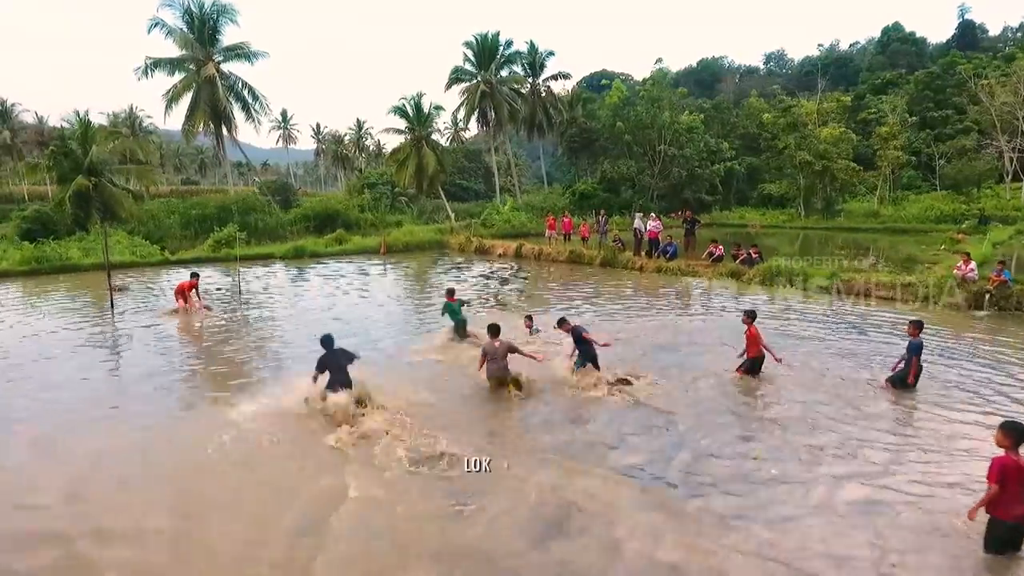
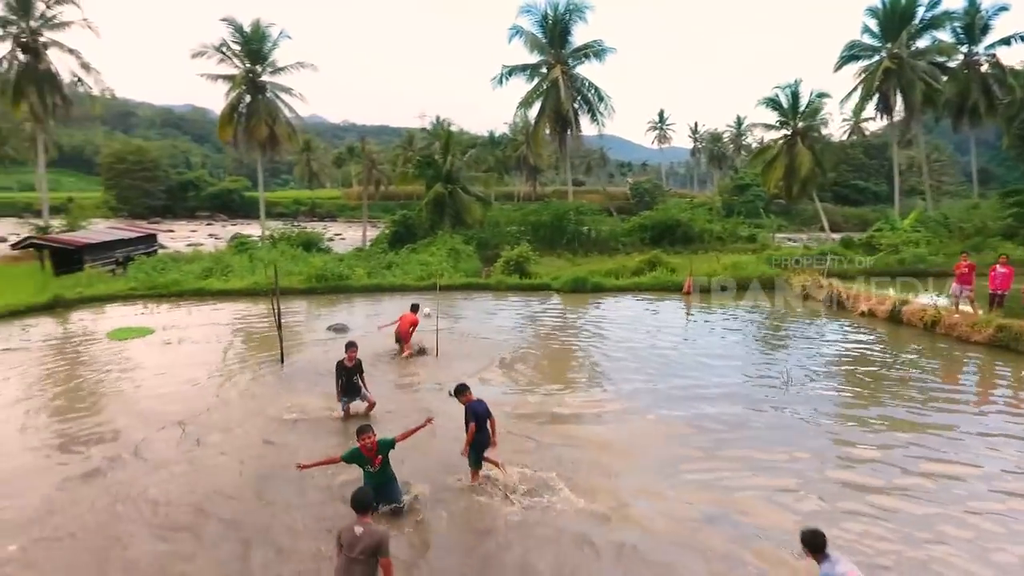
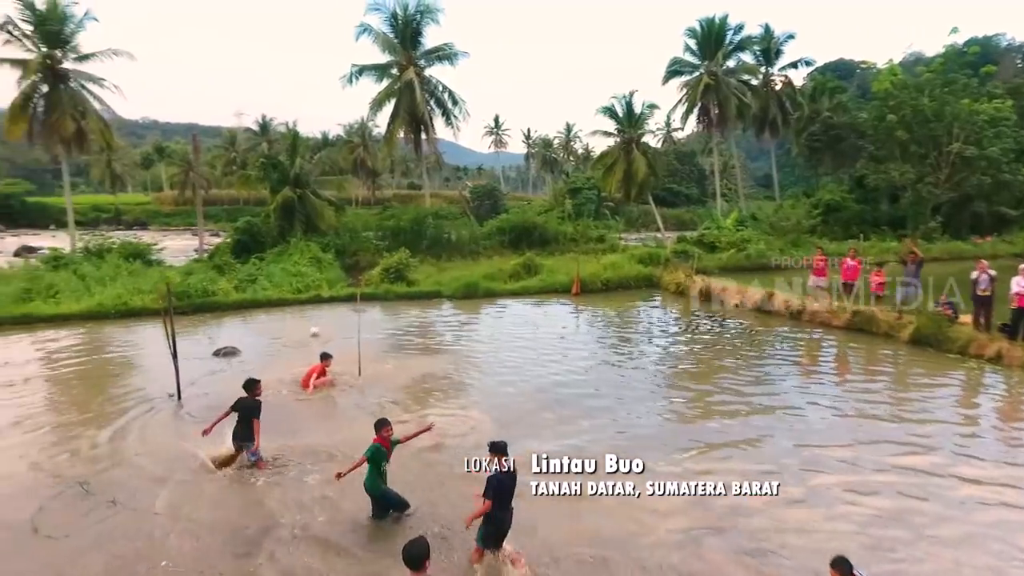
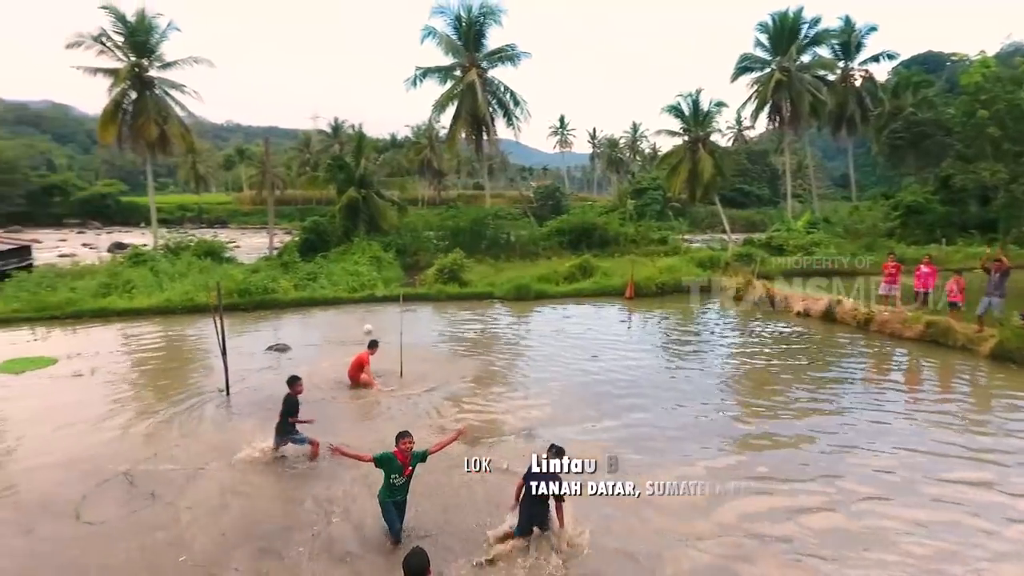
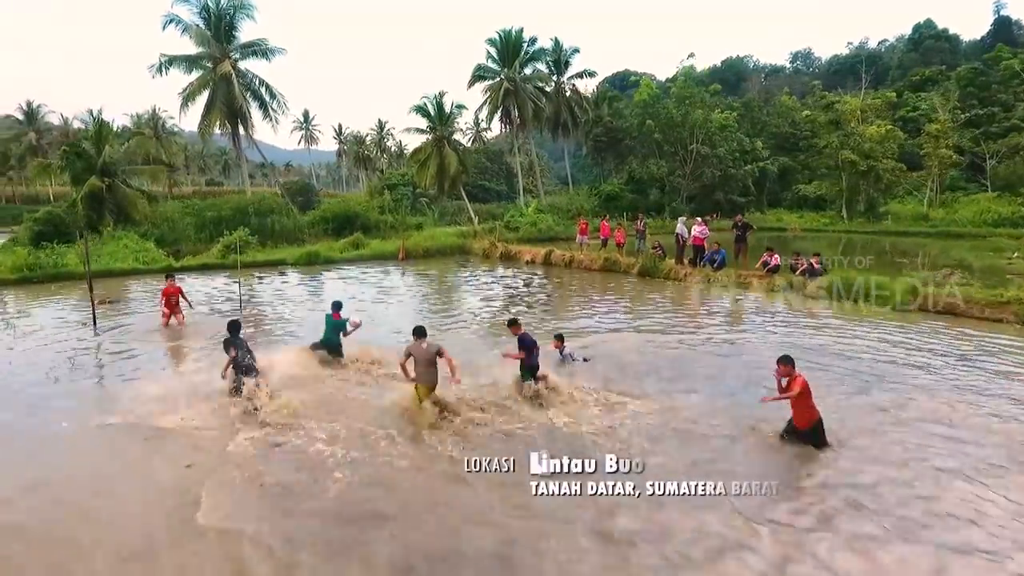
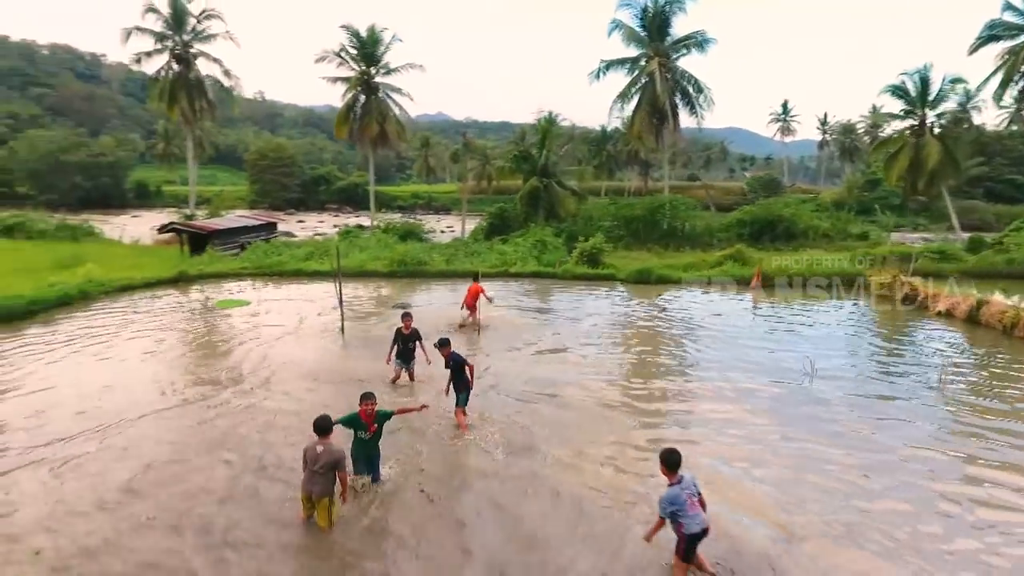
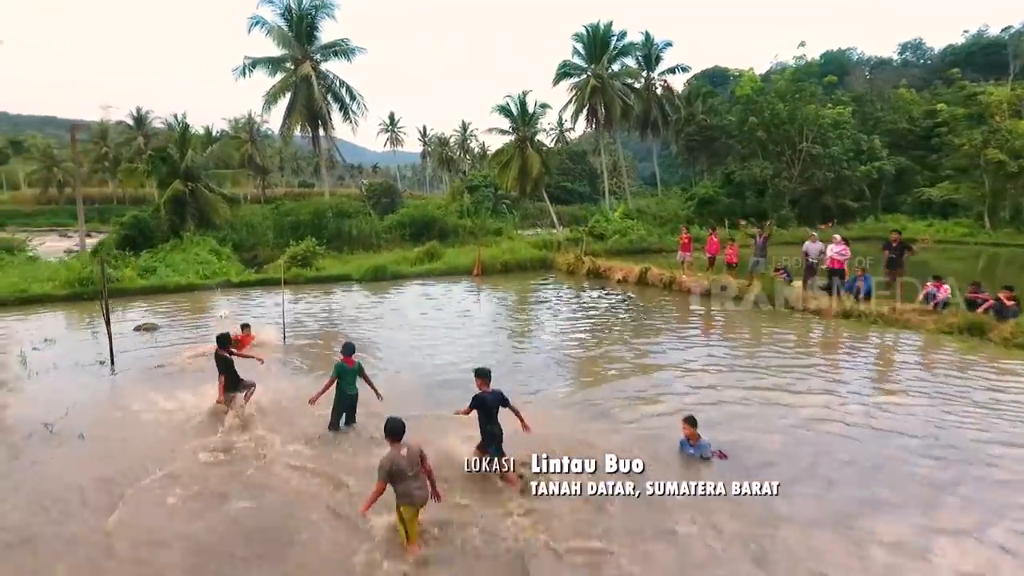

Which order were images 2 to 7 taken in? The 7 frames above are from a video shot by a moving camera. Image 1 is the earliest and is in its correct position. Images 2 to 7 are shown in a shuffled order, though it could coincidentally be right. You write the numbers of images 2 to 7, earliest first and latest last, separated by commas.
5, 7, 3, 4, 2, 6
